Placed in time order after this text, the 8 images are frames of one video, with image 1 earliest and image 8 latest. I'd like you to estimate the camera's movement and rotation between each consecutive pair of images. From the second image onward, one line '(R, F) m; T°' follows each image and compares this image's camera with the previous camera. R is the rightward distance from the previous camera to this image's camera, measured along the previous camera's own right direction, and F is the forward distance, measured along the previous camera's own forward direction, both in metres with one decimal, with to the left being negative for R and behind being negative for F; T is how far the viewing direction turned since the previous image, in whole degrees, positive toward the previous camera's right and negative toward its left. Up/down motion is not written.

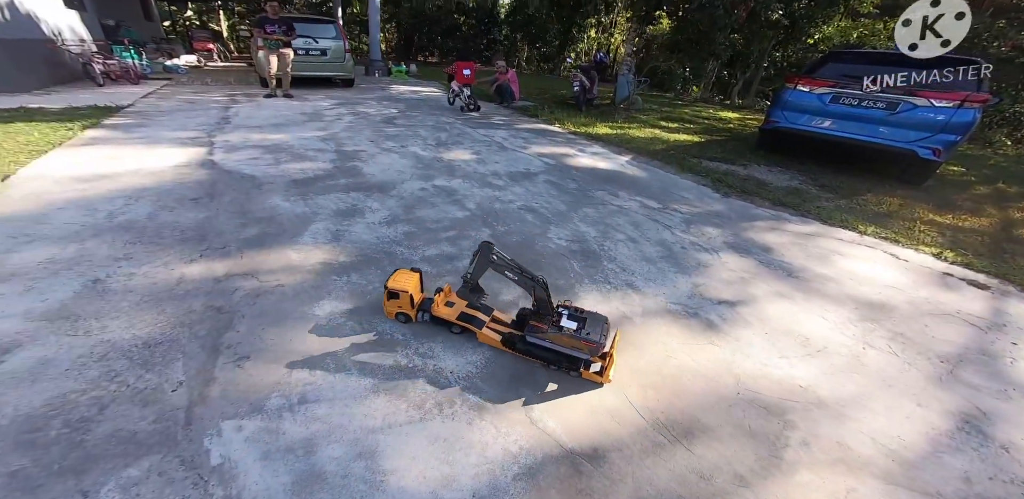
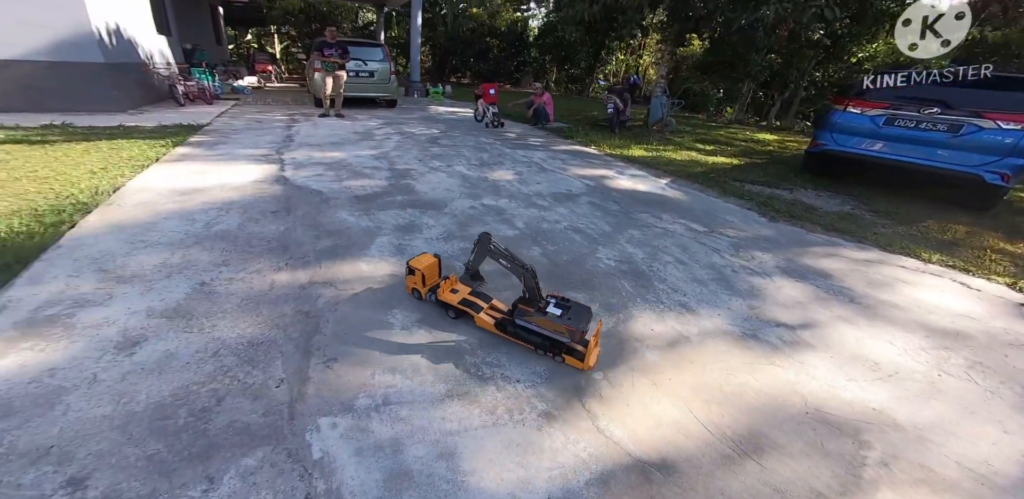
(-0.2, -0.1) m; -3°
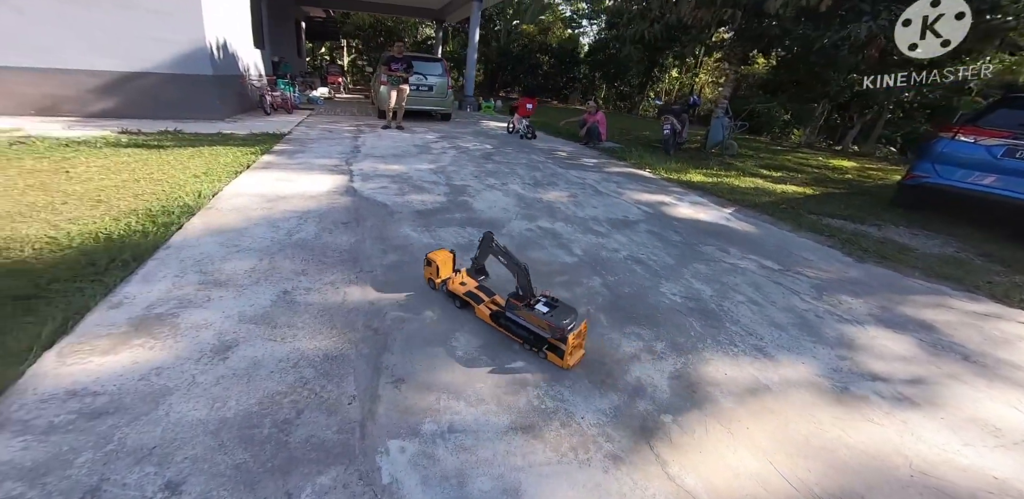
(-0.2, 0.0) m; -6°
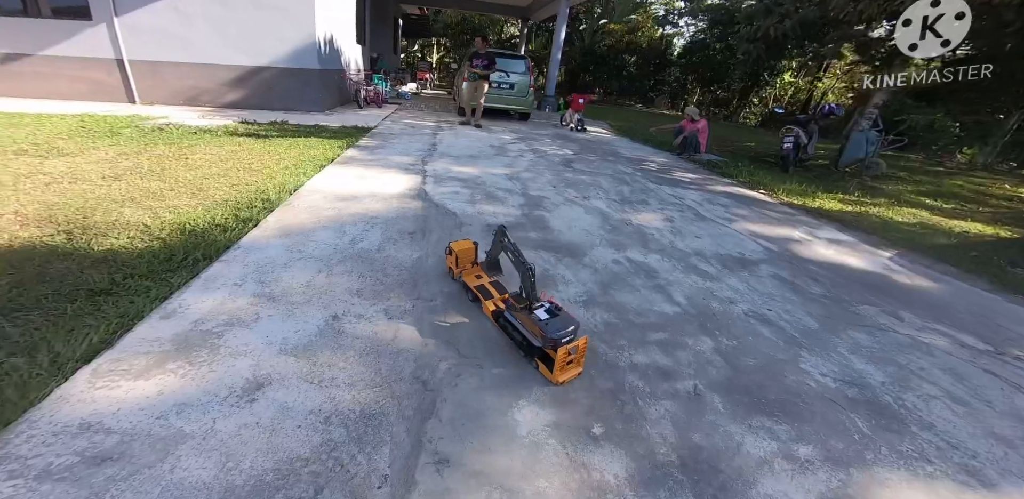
(-0.1, +0.5) m; -11°
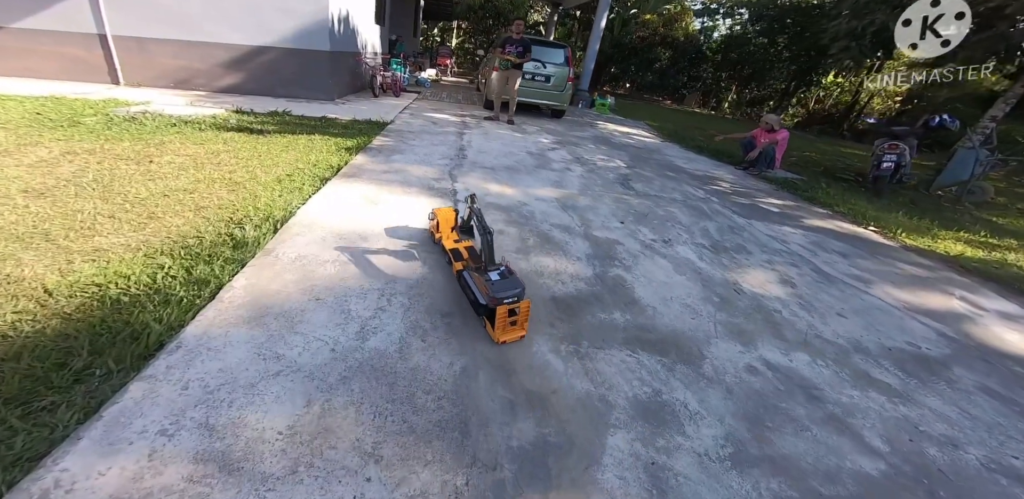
(-0.5, +1.0) m; 0°
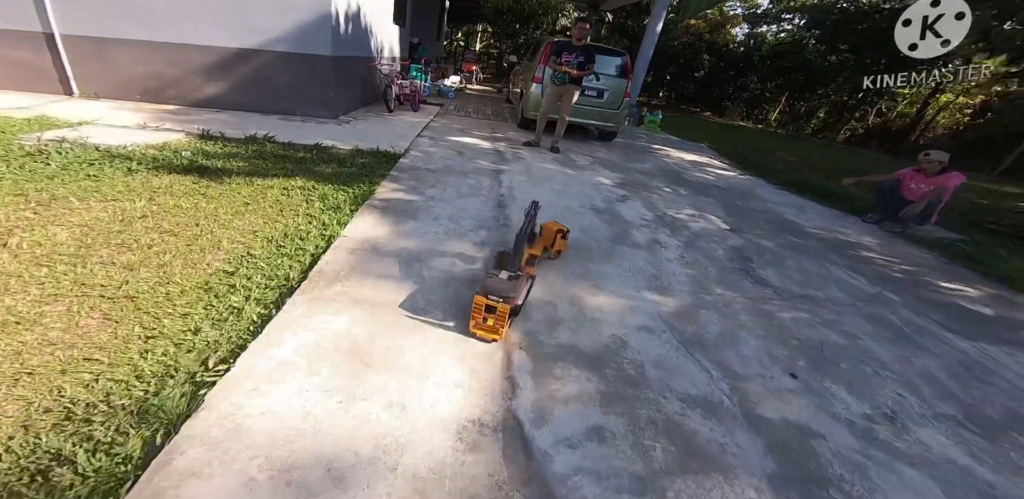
(-0.4, +1.4) m; -2°
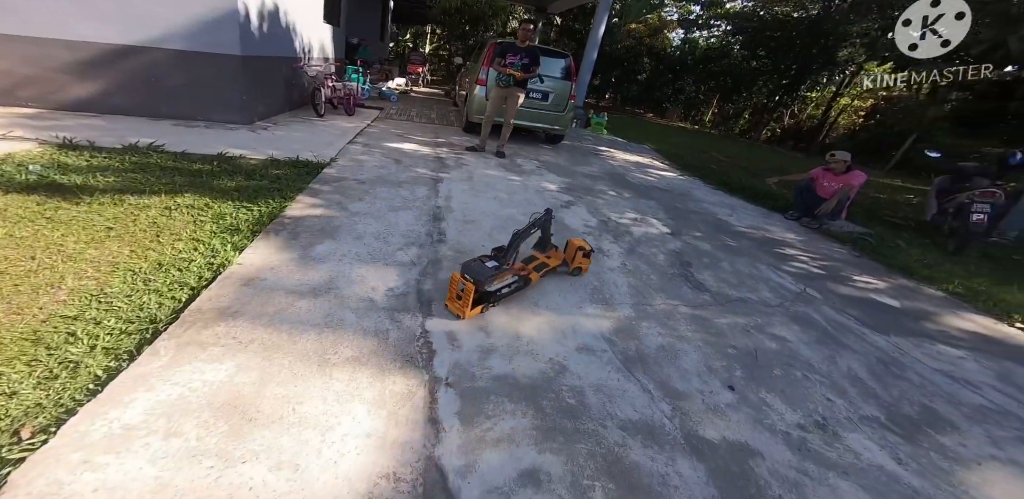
(+0.1, +0.2) m; +6°
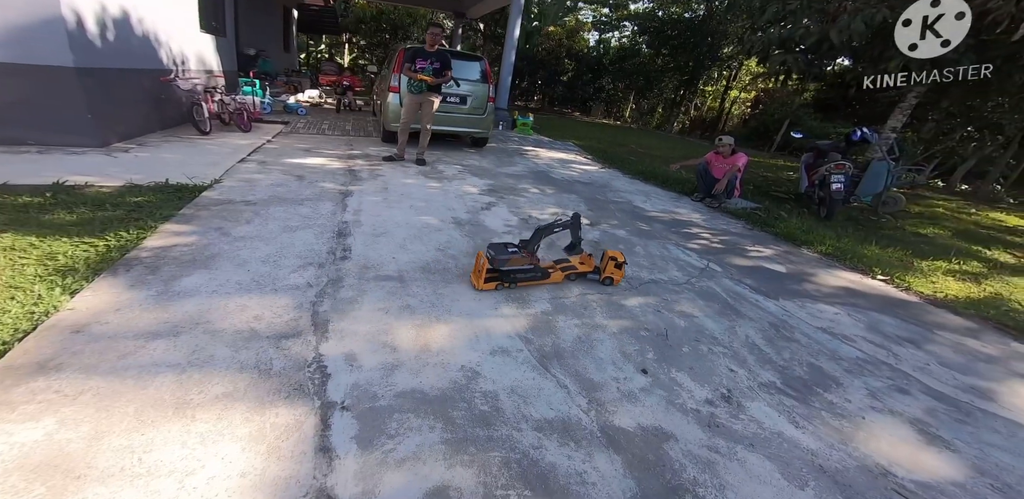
(+0.2, +0.1) m; +7°
